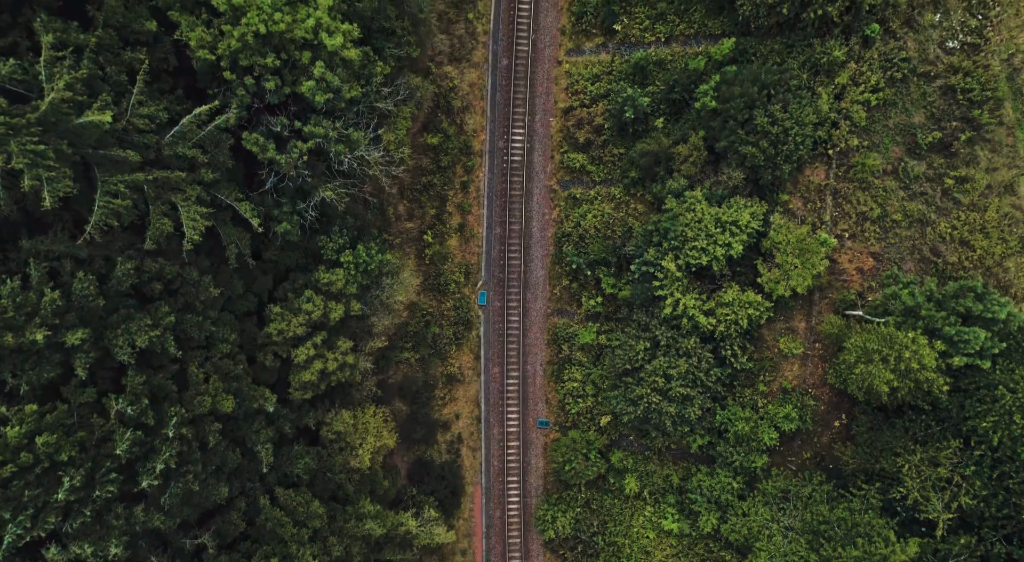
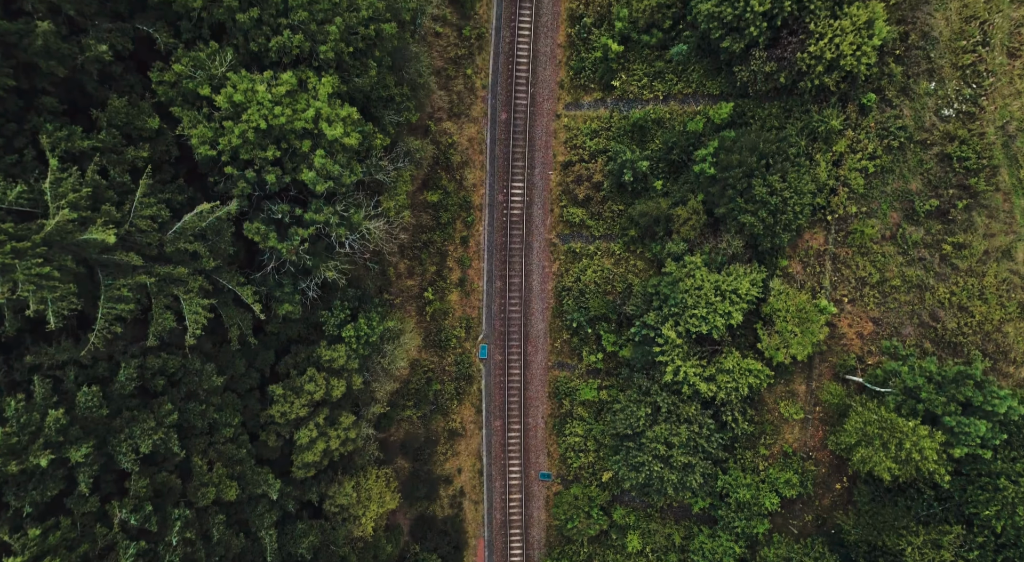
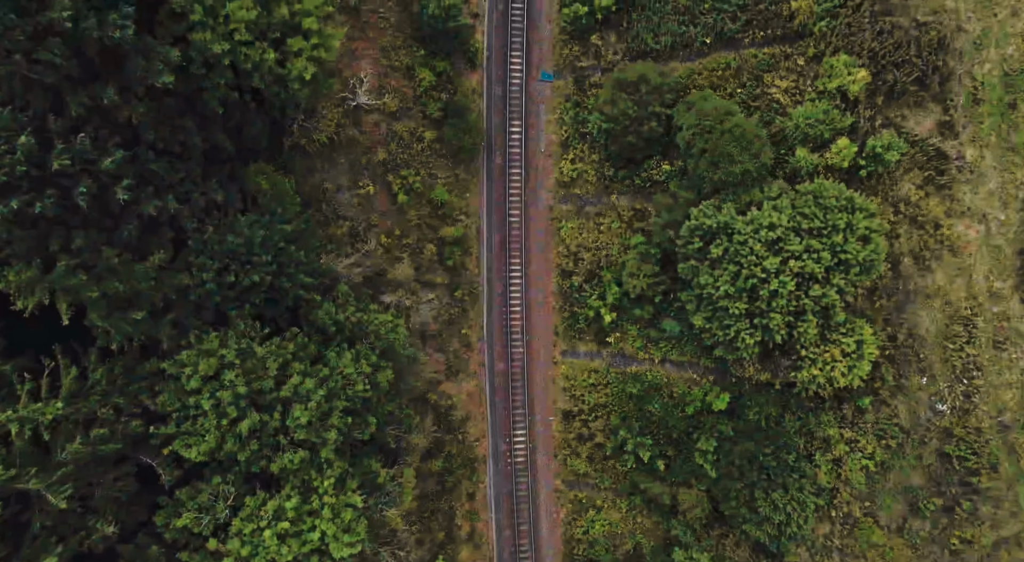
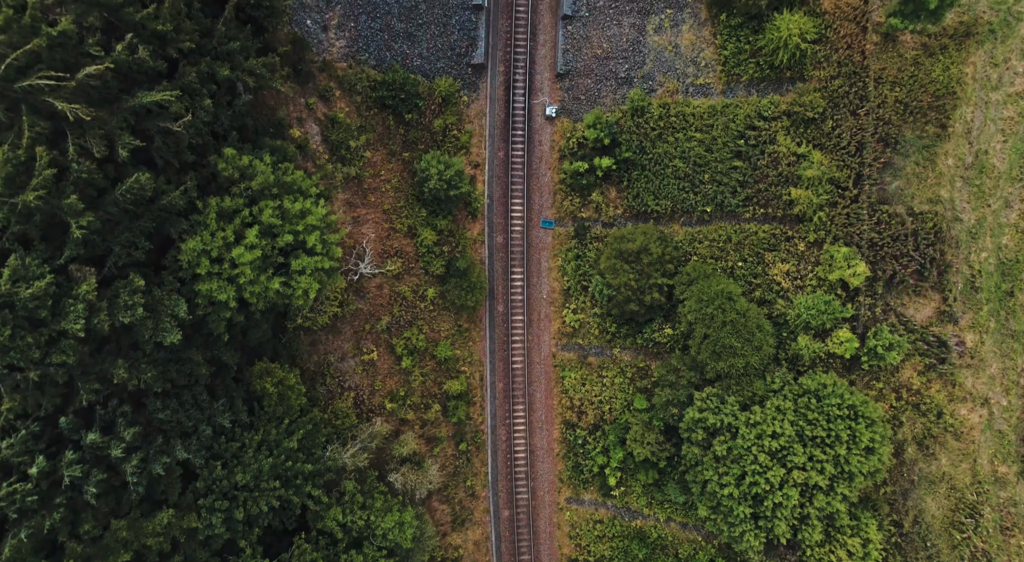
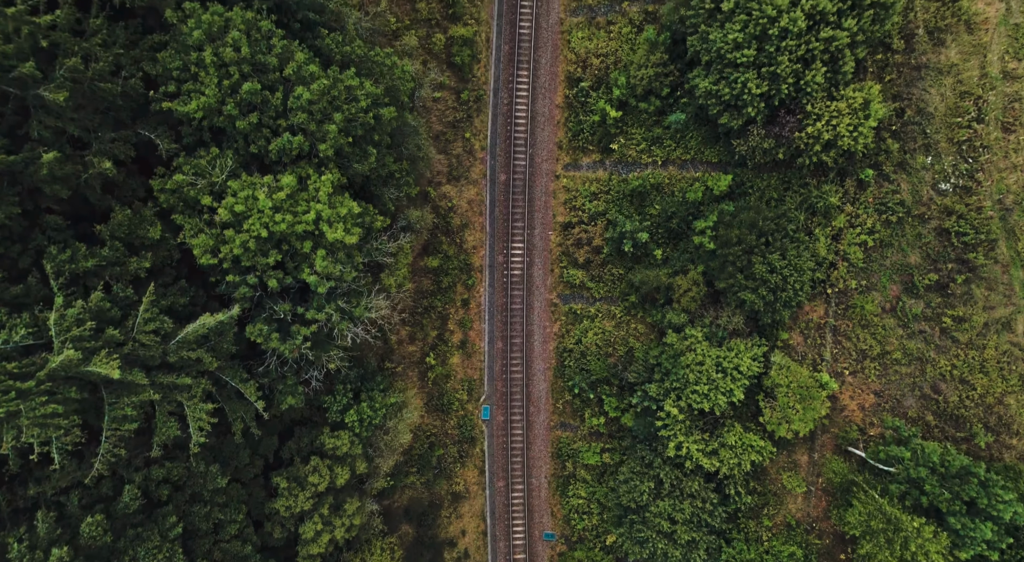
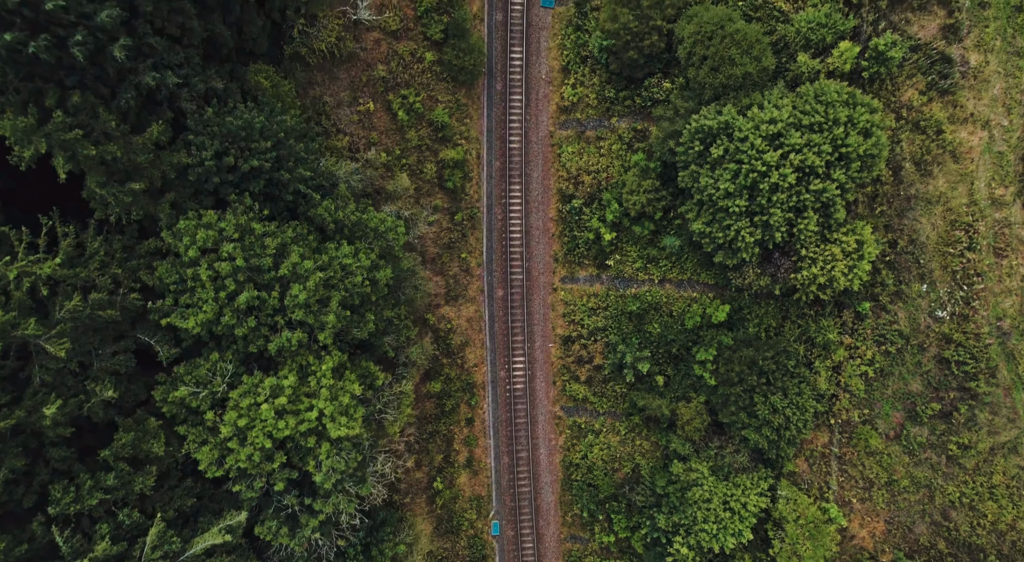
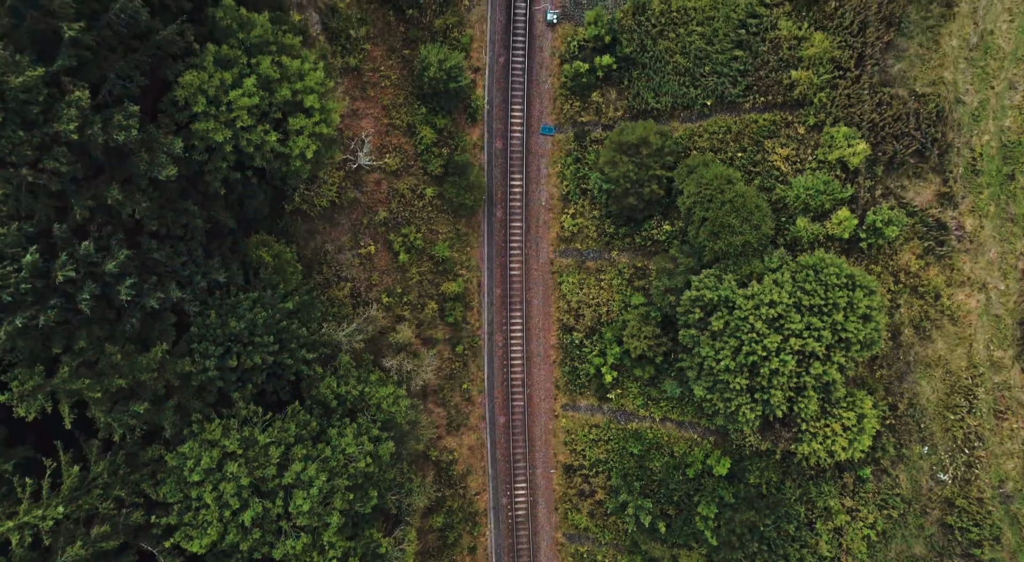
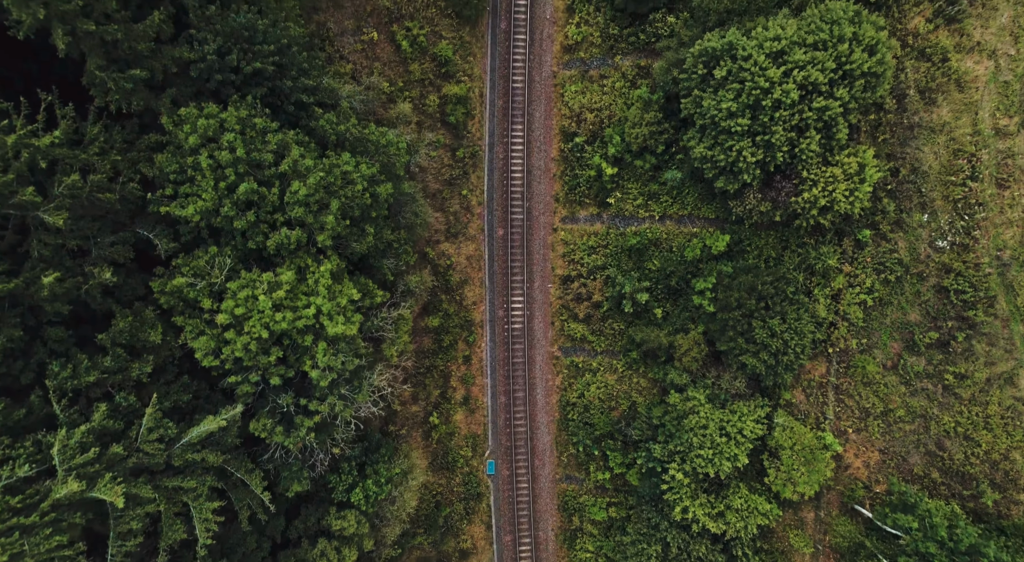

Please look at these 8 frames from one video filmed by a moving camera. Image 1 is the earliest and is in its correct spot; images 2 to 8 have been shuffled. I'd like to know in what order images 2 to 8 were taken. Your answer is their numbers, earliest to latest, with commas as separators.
2, 5, 8, 6, 3, 7, 4
